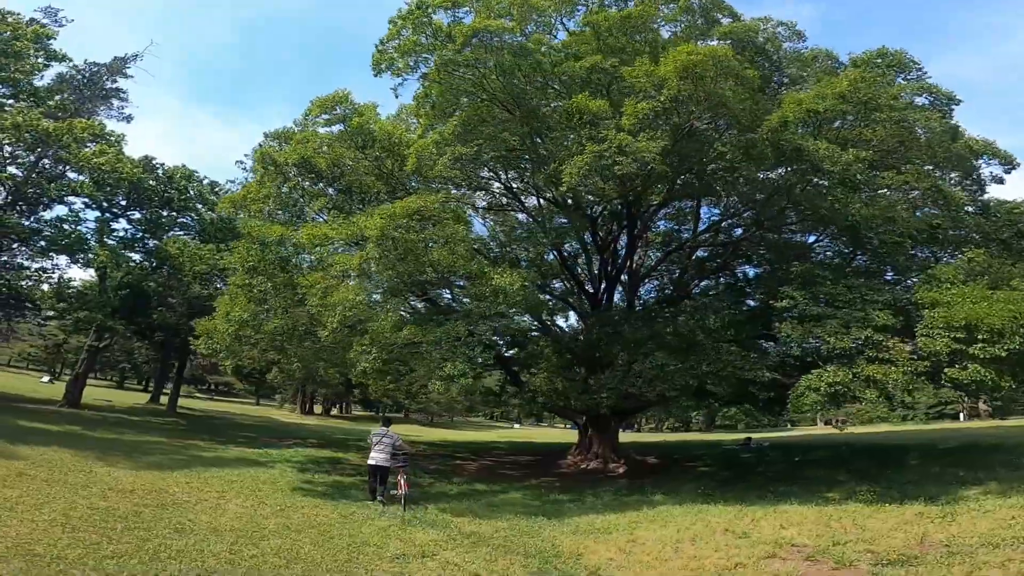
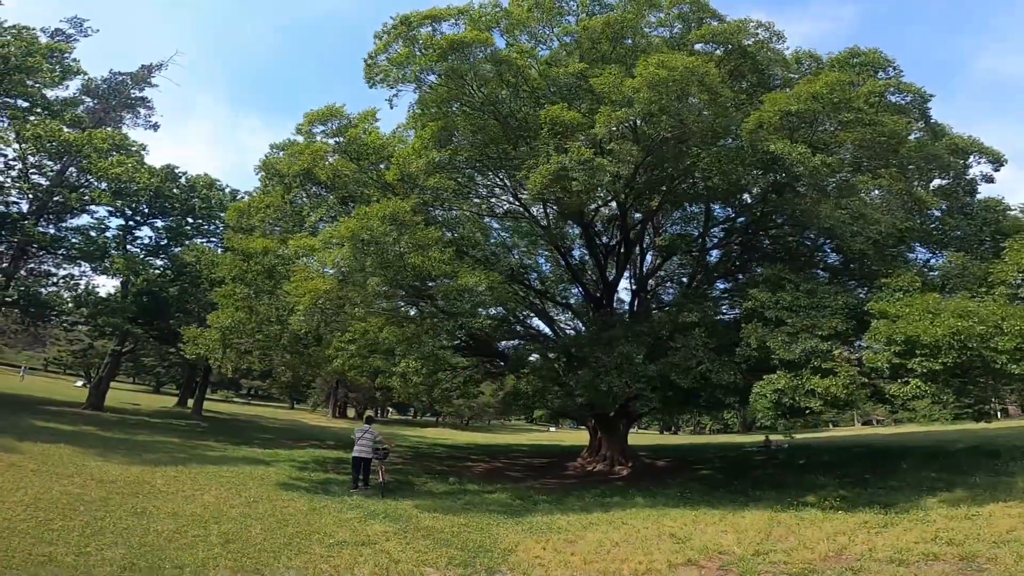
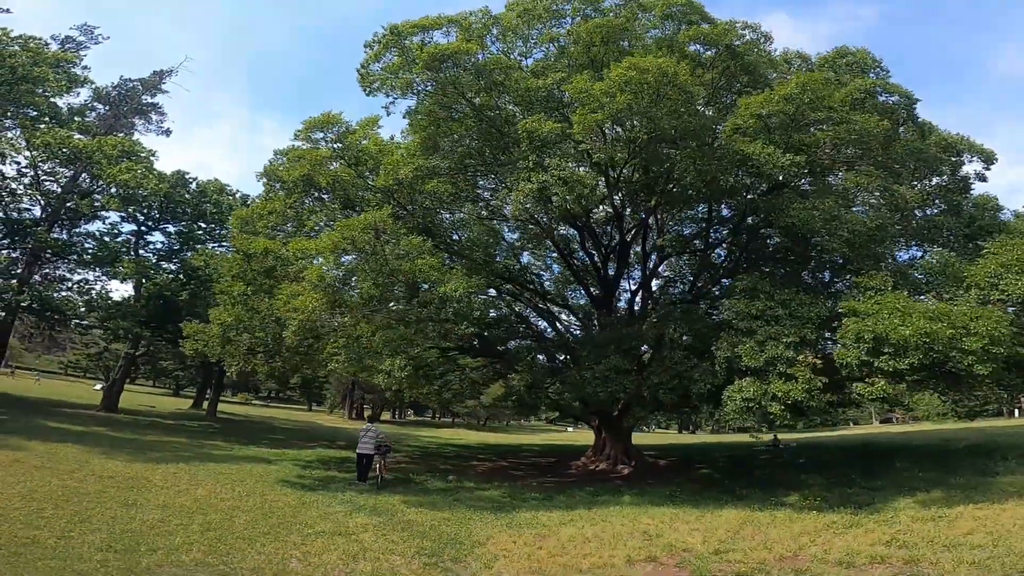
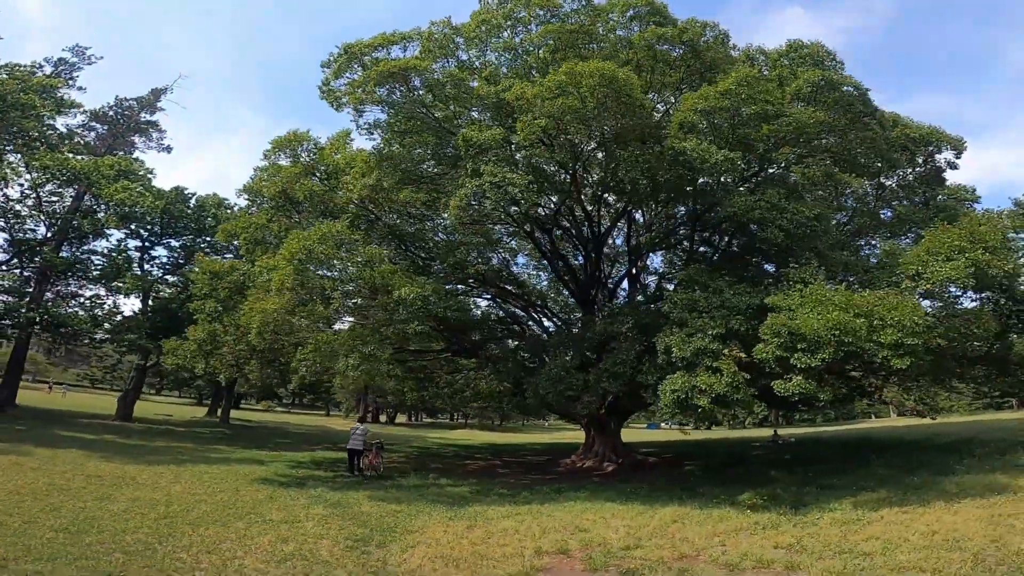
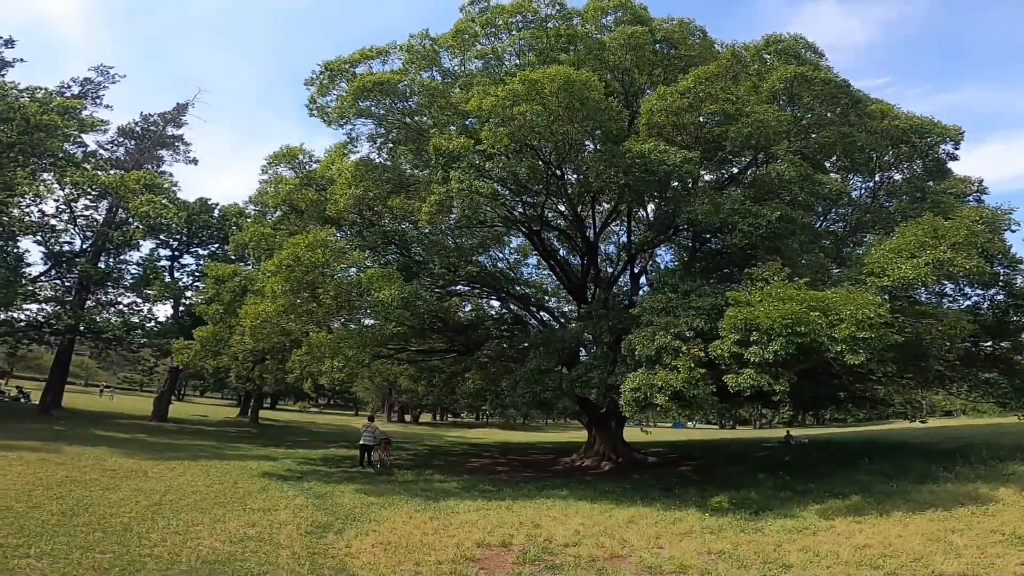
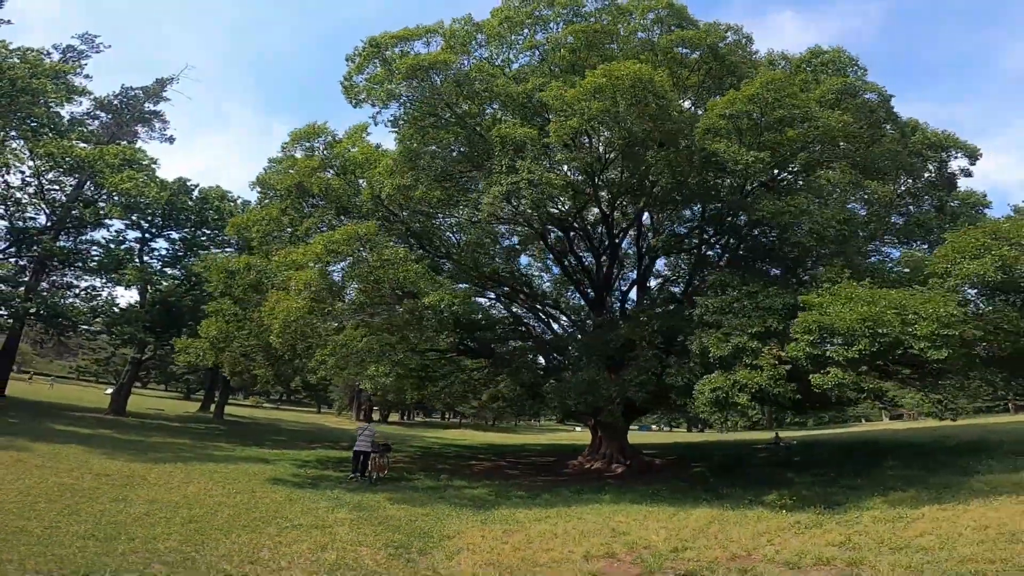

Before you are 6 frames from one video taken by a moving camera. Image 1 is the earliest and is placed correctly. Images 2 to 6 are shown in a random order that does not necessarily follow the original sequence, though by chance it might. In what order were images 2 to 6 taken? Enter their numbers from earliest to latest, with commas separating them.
2, 3, 6, 4, 5
